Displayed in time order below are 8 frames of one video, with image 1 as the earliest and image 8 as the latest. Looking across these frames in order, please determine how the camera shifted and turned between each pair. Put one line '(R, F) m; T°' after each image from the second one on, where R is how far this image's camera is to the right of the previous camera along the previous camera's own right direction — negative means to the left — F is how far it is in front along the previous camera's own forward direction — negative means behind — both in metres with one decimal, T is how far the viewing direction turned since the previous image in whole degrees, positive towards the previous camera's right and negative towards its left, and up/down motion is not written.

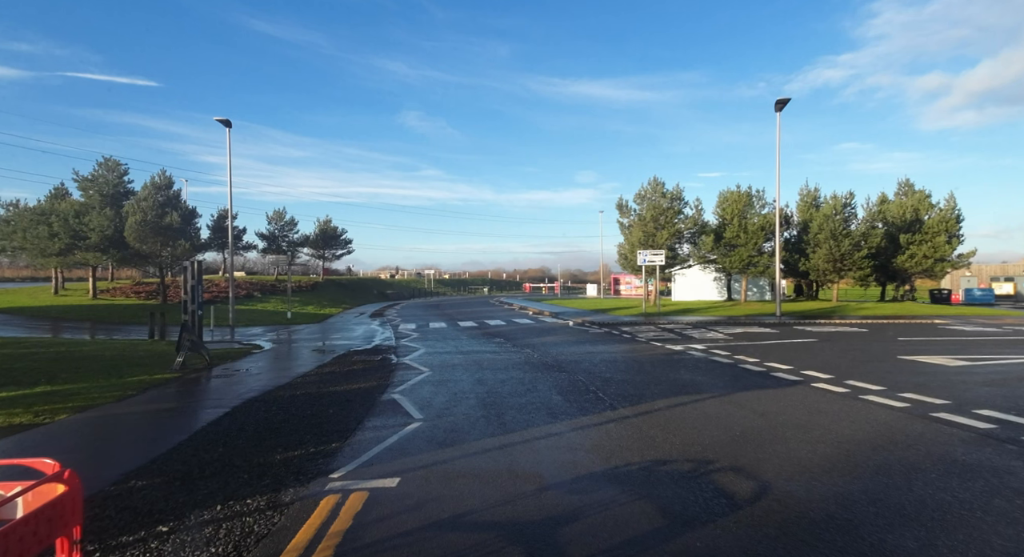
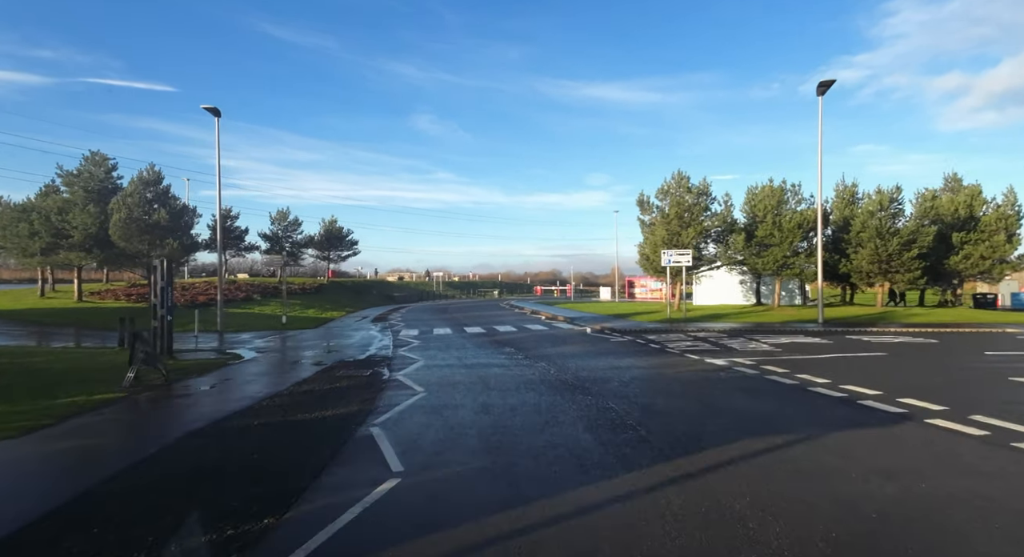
(0.0, +2.3) m; -1°
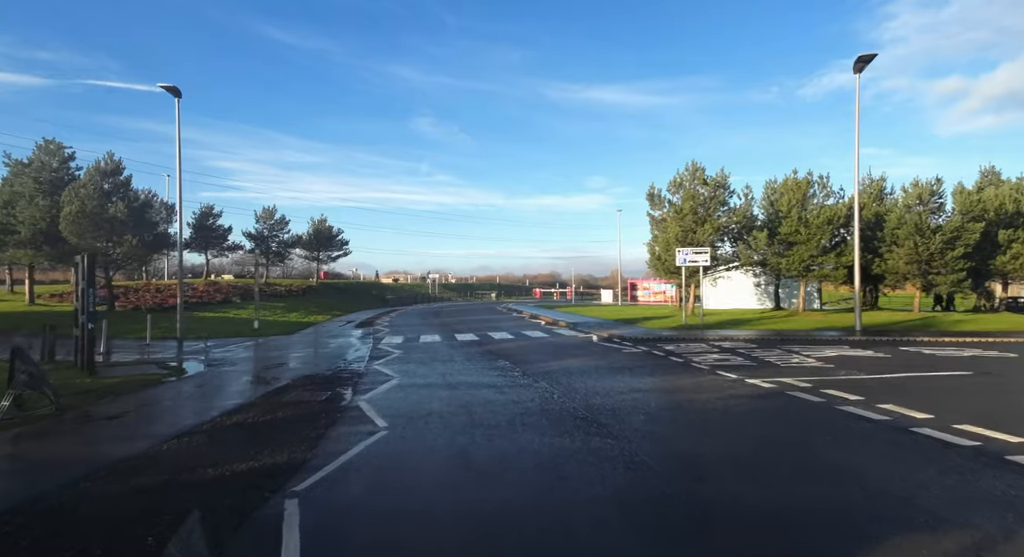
(+0.1, +2.7) m; 0°
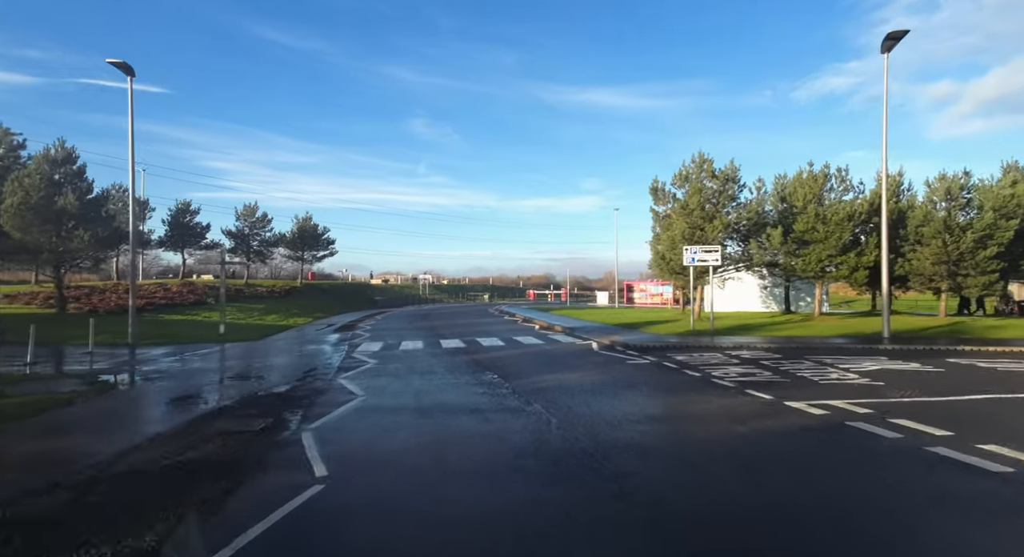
(+0.1, +2.1) m; +1°
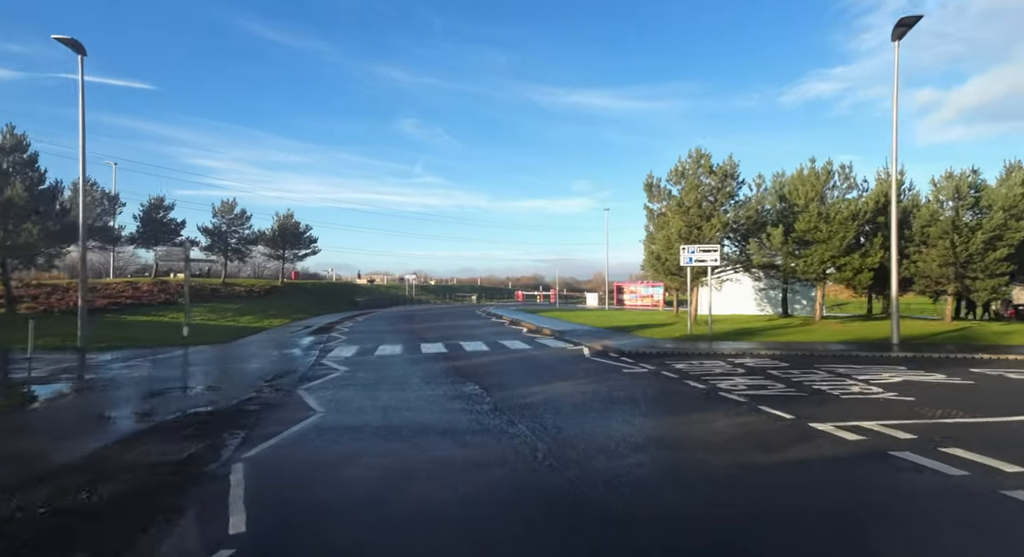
(+0.1, +1.4) m; +1°
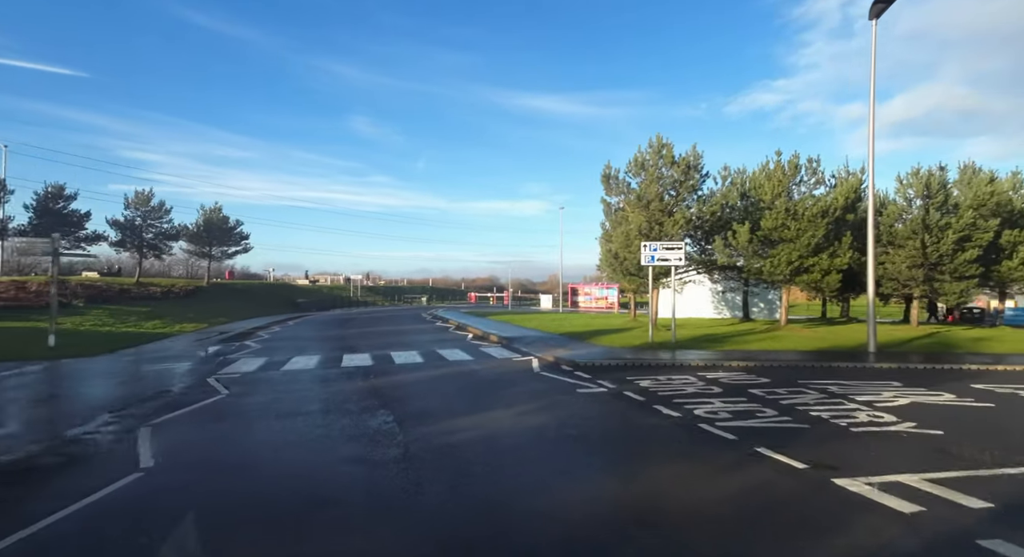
(+0.5, +2.5) m; +5°
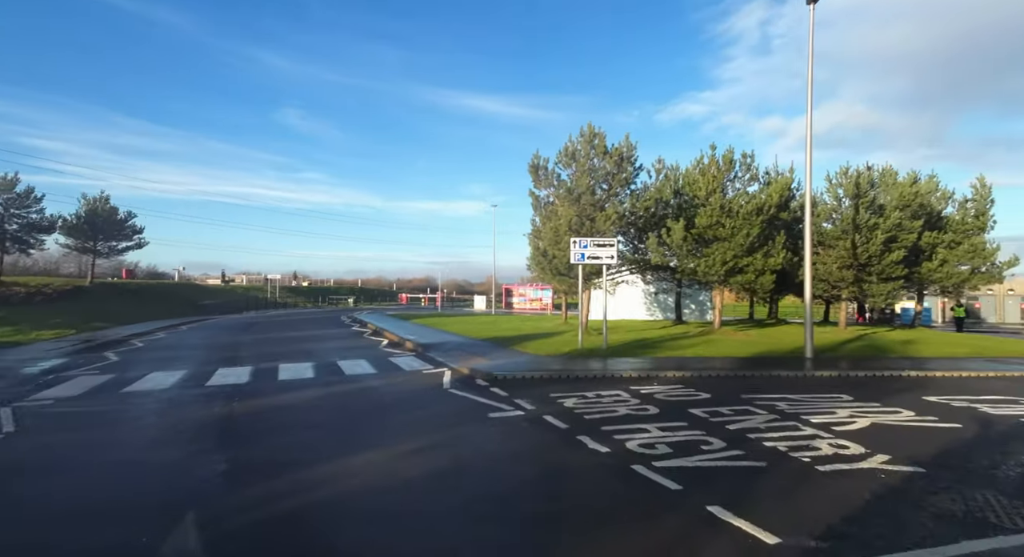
(+0.7, +2.1) m; +7°
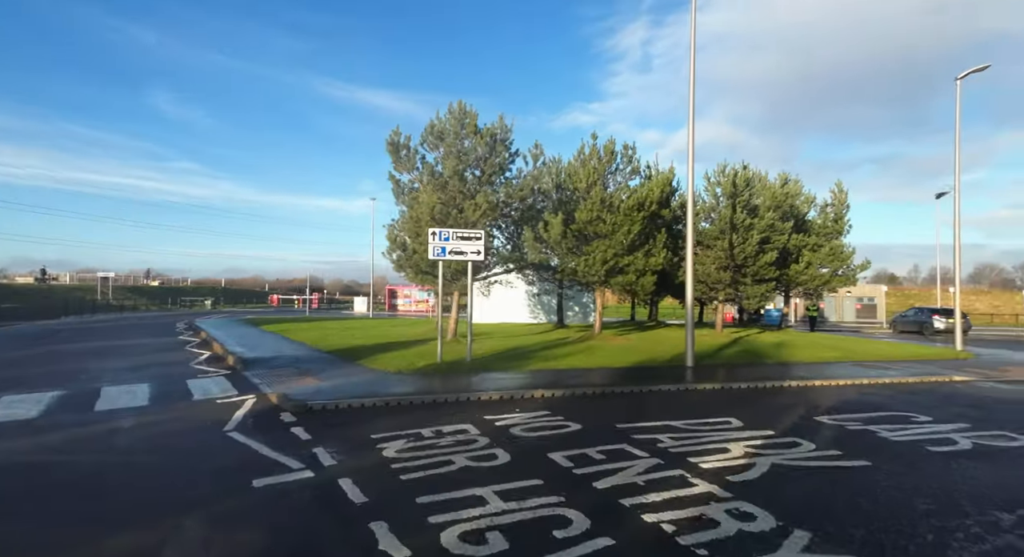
(+1.2, +2.7) m; +11°
